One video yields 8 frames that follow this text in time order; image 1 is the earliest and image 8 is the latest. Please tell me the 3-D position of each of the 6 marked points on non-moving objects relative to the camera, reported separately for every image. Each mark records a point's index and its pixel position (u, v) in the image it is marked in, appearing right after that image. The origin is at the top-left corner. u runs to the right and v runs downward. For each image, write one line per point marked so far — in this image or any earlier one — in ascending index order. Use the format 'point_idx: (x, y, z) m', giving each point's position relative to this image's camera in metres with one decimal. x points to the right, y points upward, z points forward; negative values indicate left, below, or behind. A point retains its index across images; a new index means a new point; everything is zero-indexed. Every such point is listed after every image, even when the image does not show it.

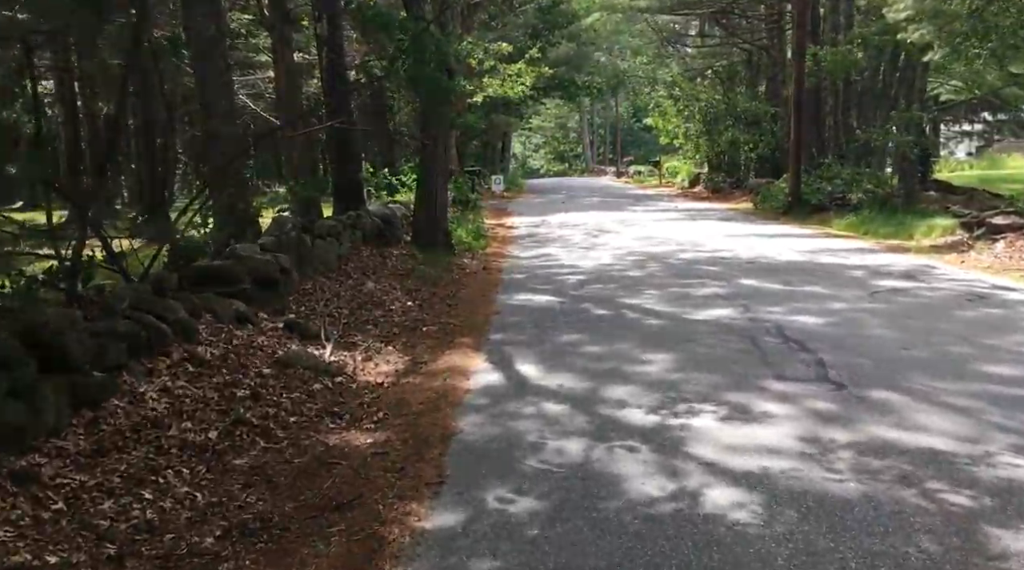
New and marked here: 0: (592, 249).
0: (+1.4, +0.6, +18.1) m
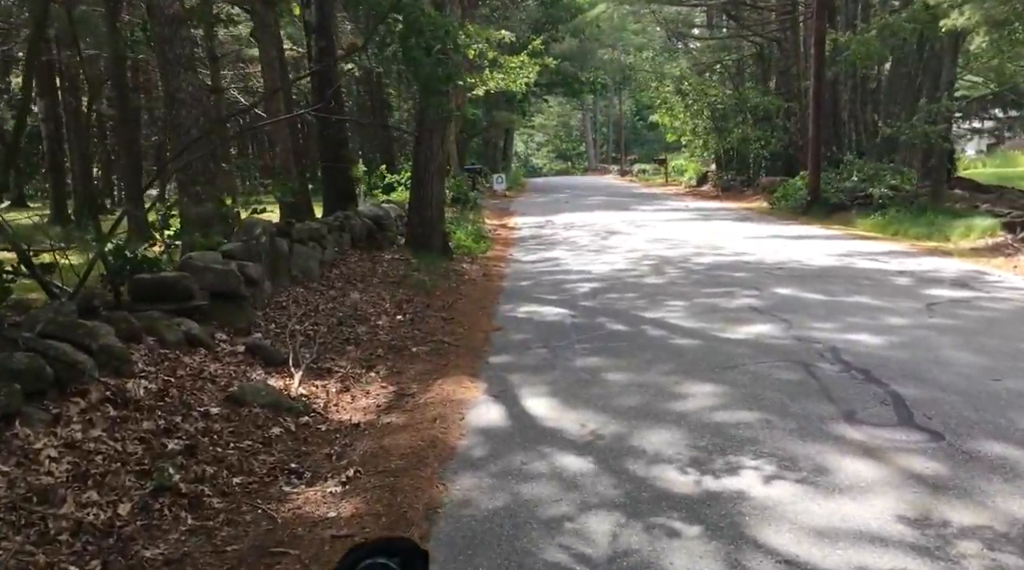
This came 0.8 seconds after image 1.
0: (+1.5, +0.5, +16.7) m
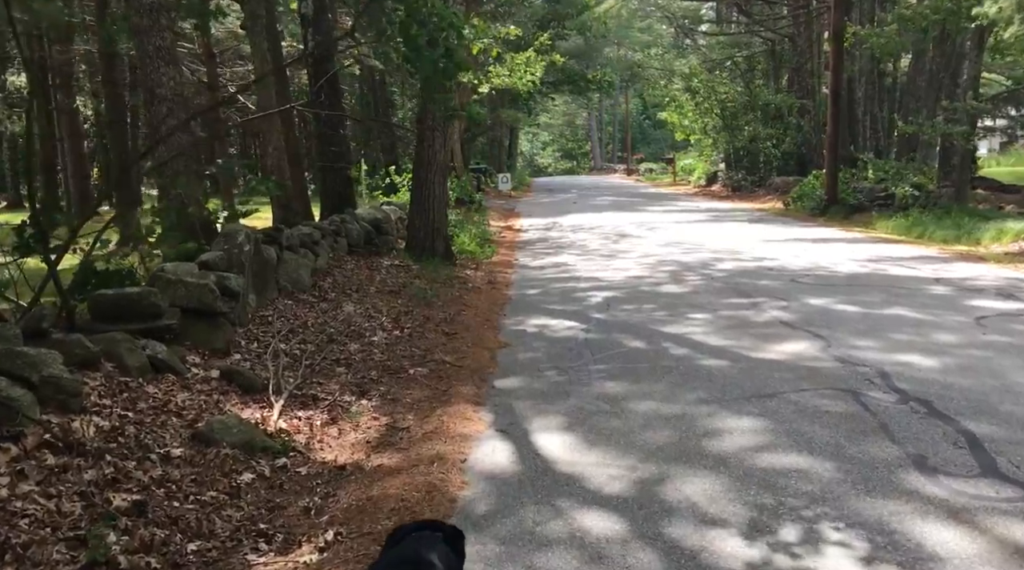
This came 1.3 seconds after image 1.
0: (+1.6, +0.4, +15.8) m
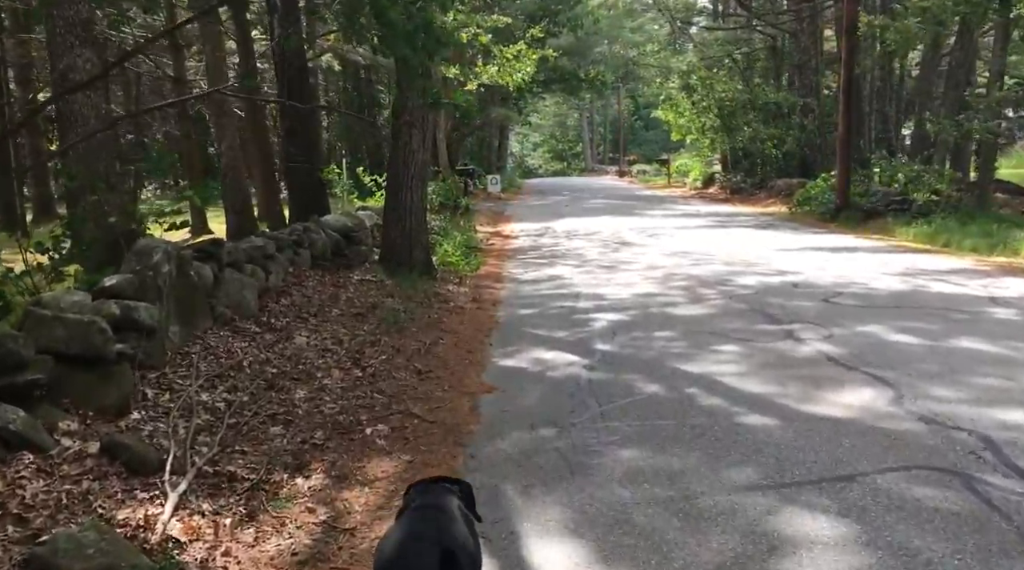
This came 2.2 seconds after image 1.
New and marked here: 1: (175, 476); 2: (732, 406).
0: (+1.4, +0.2, +14.1) m
1: (-1.6, -0.9, +4.8) m
2: (+1.3, -0.7, +6.2) m
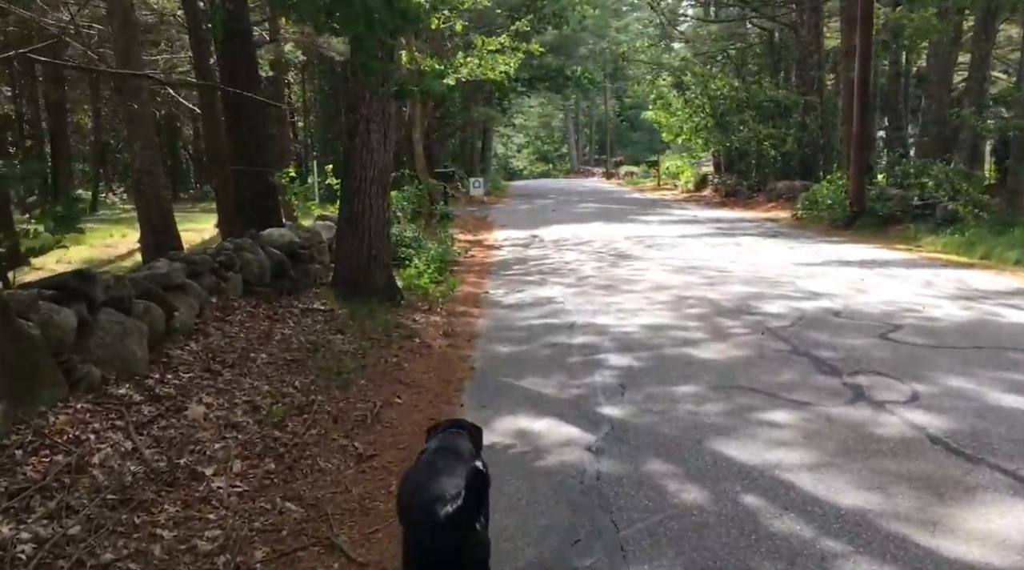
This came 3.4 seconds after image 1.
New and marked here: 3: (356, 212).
0: (+1.2, -0.1, +12.0) m
1: (-1.7, -1.2, +2.6) m
2: (+1.2, -1.0, +4.1) m
3: (-1.6, +0.7, +10.6) m
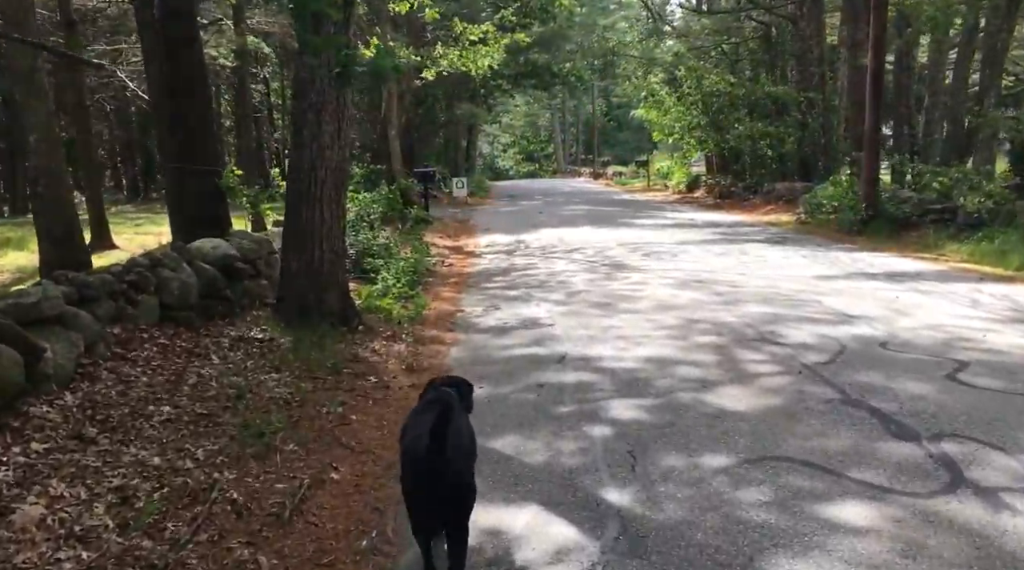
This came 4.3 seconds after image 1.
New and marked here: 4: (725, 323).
0: (+1.0, -0.2, +10.3) m
1: (-1.7, -1.3, +0.9) m
2: (+1.1, -1.2, +2.4) m
3: (-1.8, +0.6, +8.9) m
4: (+1.9, -0.3, +9.3) m
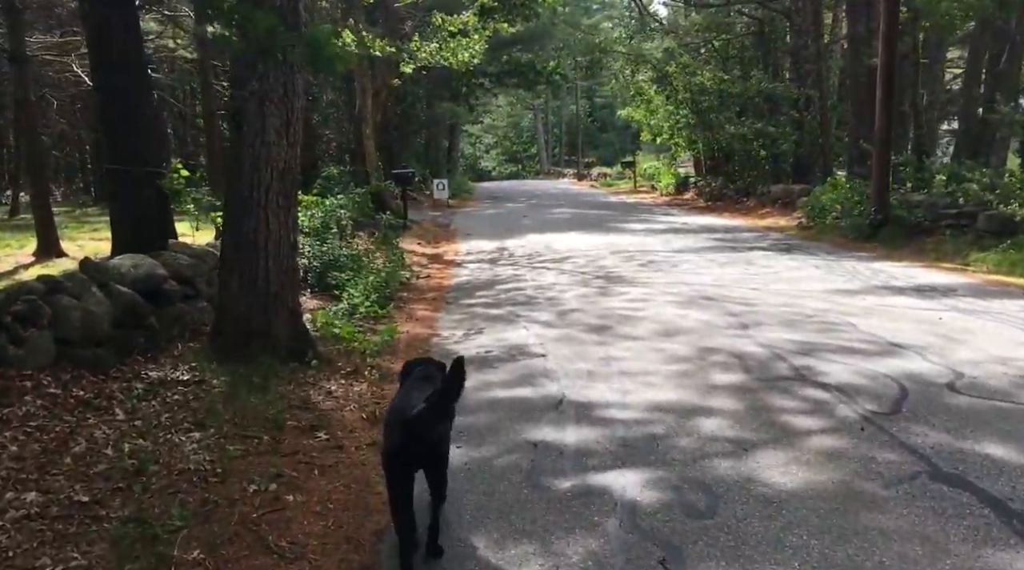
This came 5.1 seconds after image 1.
0: (+0.8, -0.4, +8.8) m
1: (-1.7, -1.5, -0.6) m
2: (+1.1, -1.4, +0.9) m
3: (-1.9, +0.4, +7.3) m
4: (+1.8, -0.5, +7.8) m
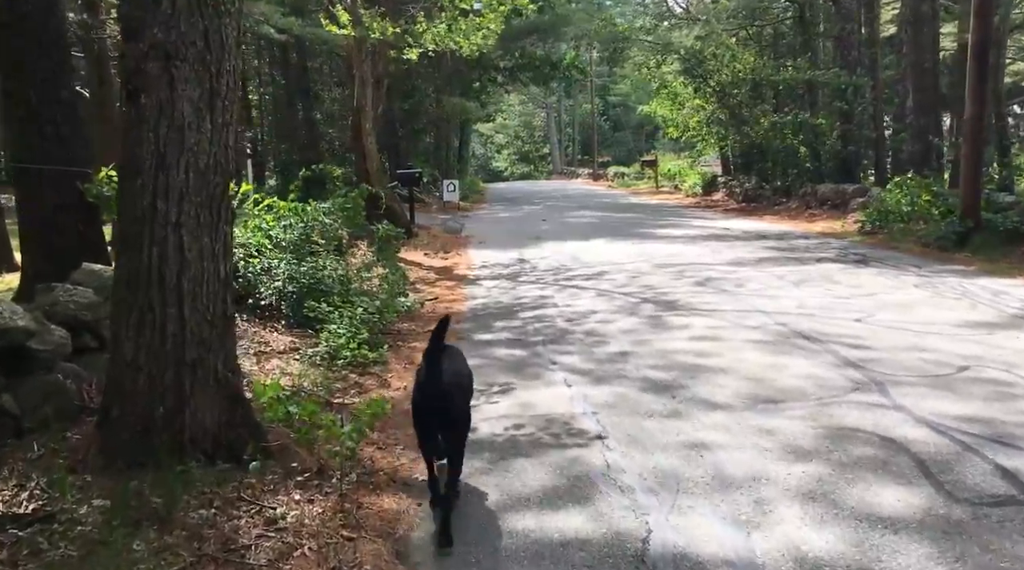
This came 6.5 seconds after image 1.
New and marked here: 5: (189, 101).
0: (+1.1, -0.7, +6.2) m
1: (-1.6, -1.8, -3.2) m
2: (+1.3, -1.6, -1.7) m
3: (-1.7, +0.1, +4.7) m
4: (+2.0, -0.8, +5.2) m
5: (-1.4, +0.8, +4.6) m
